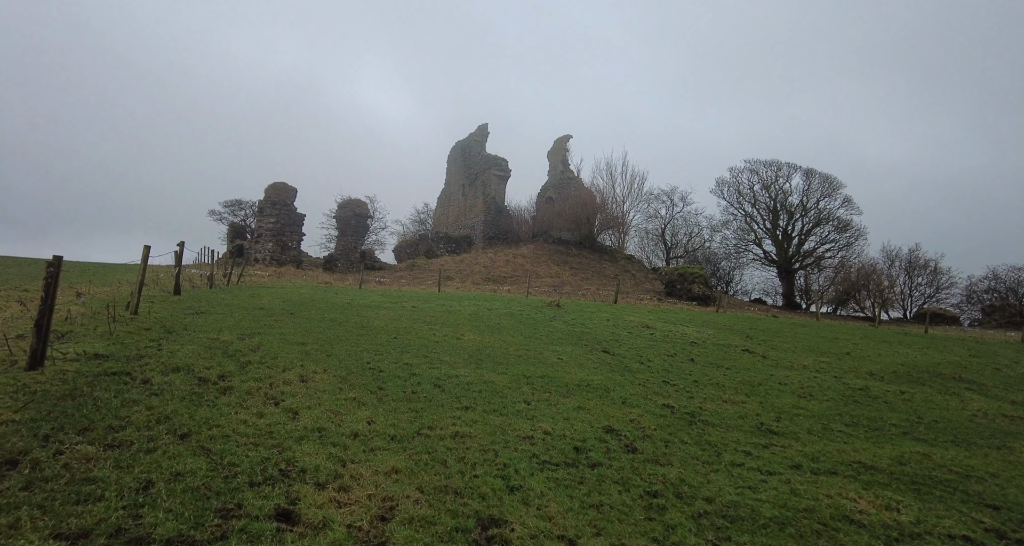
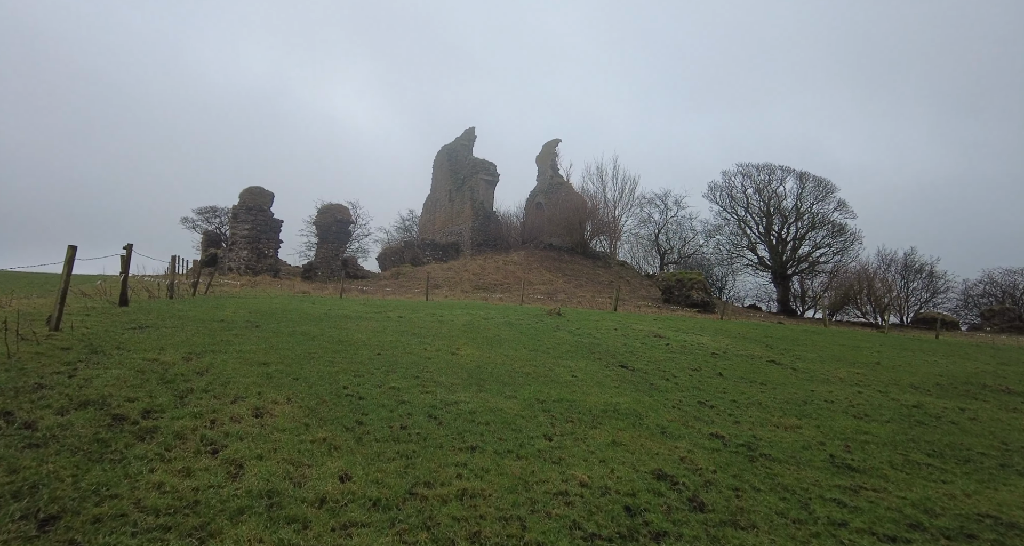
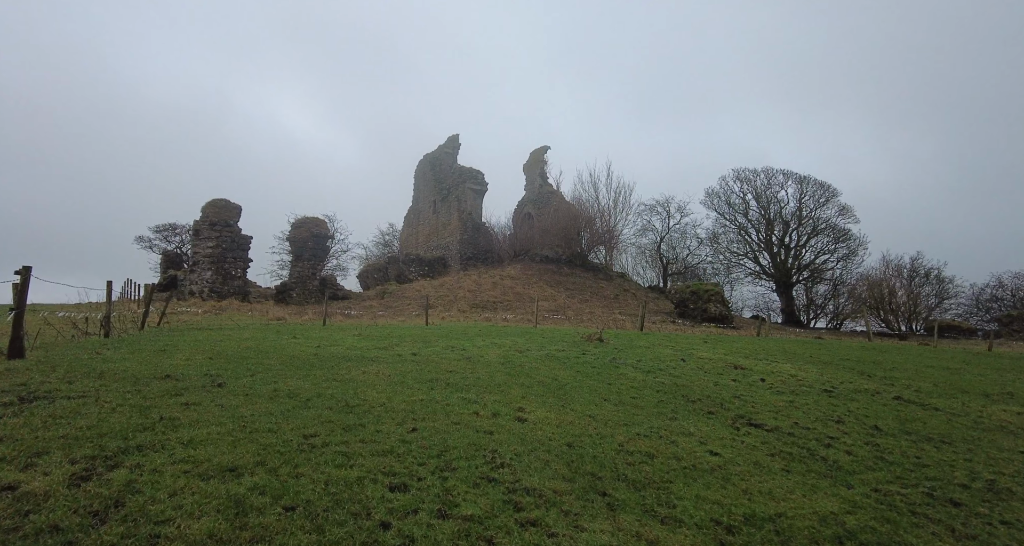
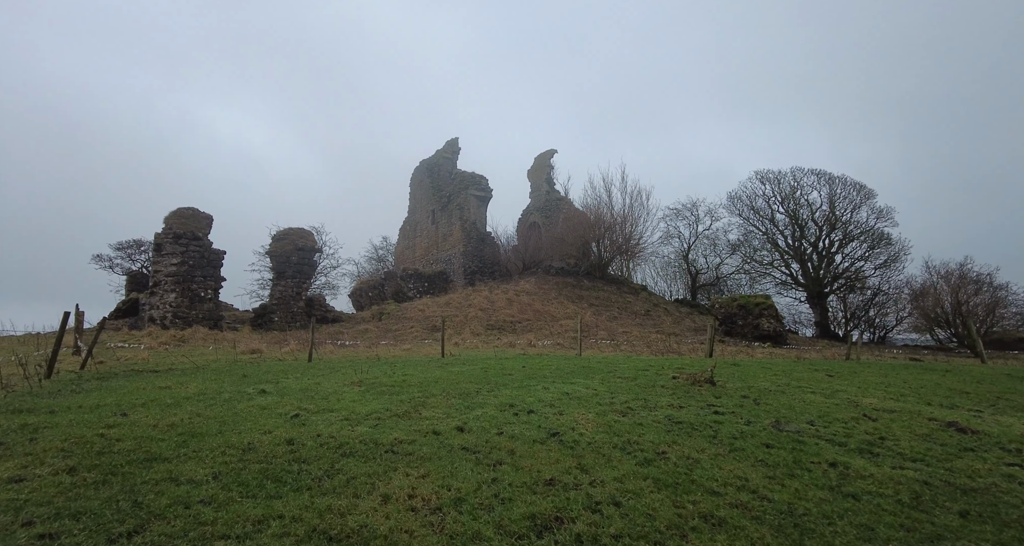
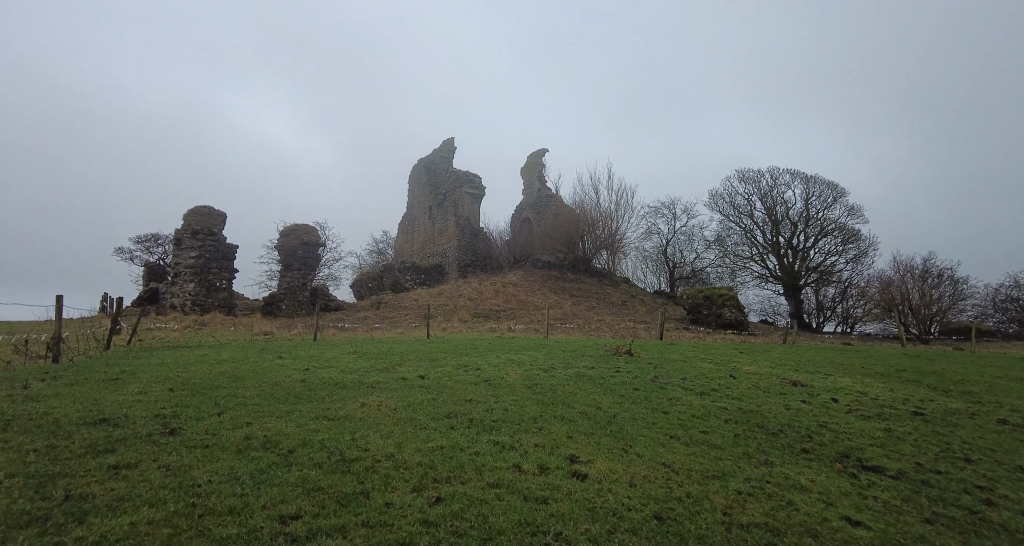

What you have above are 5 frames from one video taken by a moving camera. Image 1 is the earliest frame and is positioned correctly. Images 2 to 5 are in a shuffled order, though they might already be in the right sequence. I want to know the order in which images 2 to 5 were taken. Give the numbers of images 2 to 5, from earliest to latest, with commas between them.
2, 3, 5, 4
